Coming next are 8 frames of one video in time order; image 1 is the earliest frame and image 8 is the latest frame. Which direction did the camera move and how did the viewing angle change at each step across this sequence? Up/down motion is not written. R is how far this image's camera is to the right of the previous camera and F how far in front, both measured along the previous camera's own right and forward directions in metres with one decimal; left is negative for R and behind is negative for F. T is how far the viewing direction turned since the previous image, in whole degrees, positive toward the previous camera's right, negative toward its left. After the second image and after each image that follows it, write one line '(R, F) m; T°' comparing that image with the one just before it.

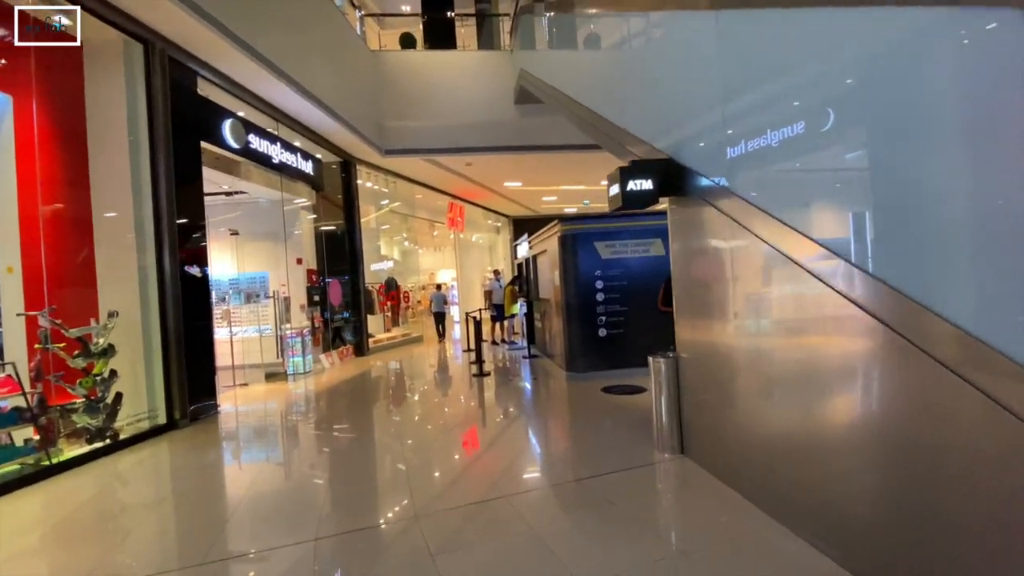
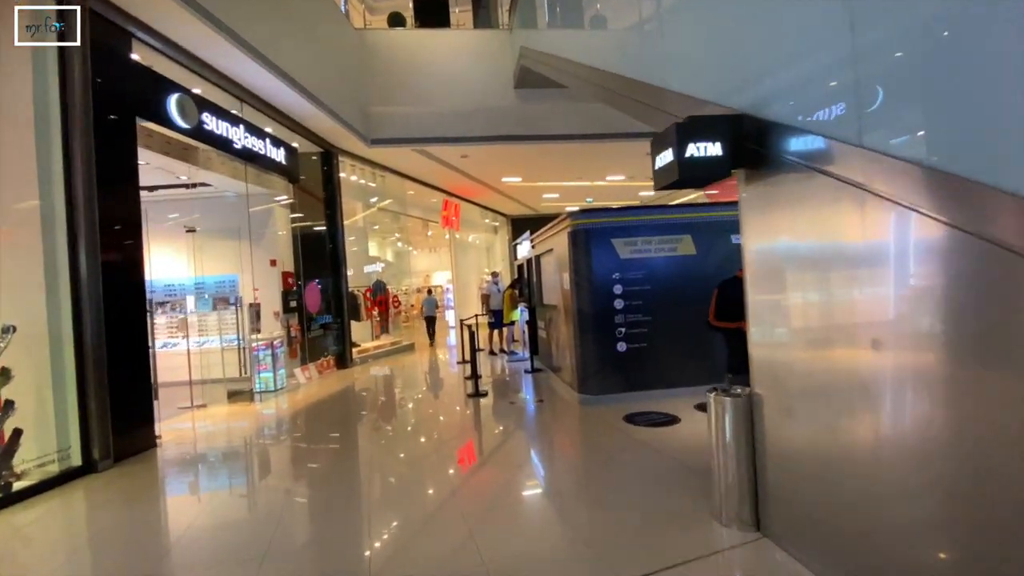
(0.0, +1.1) m; 0°
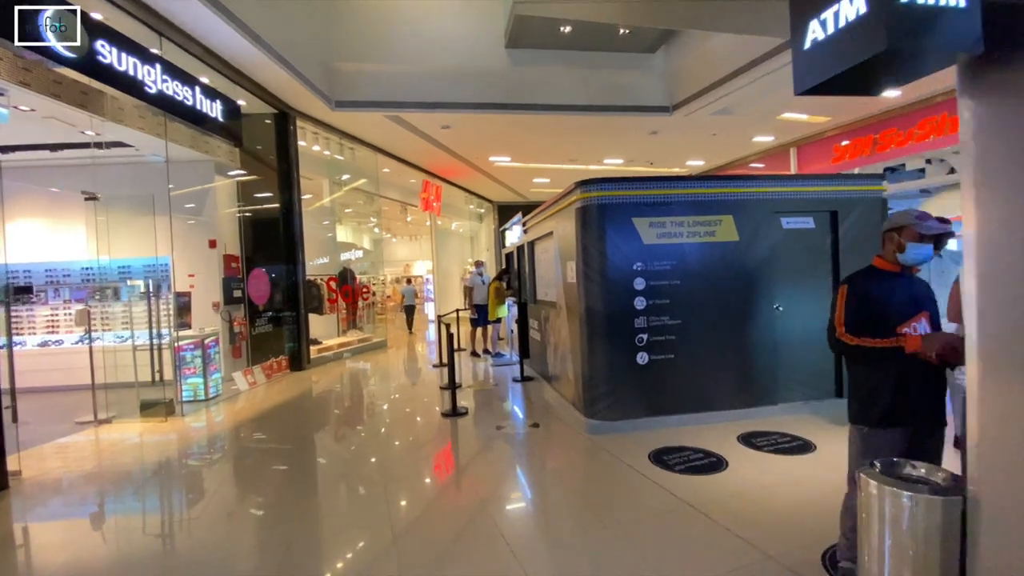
(-0.1, +1.3) m; +2°
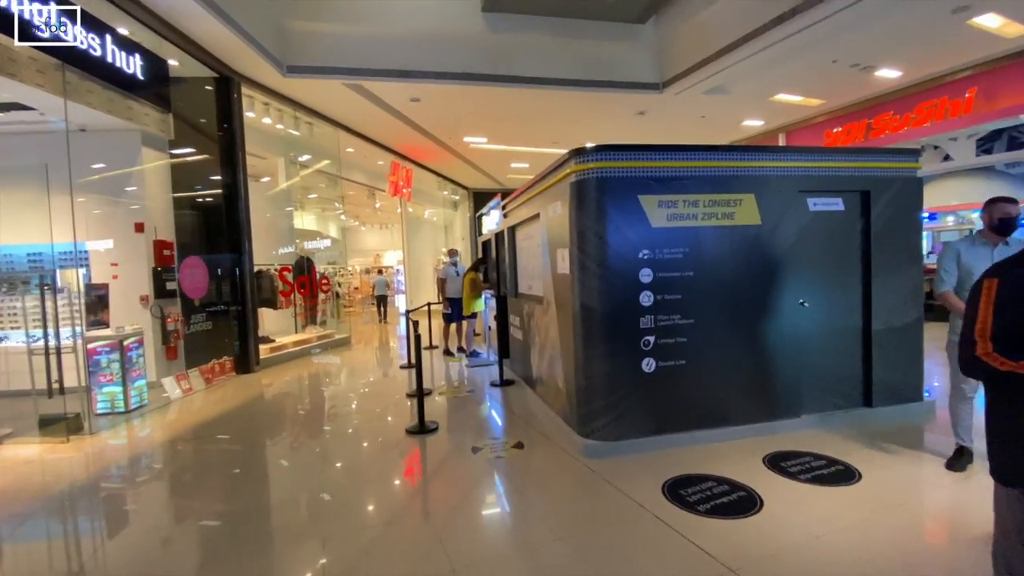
(0.0, +0.8) m; +3°
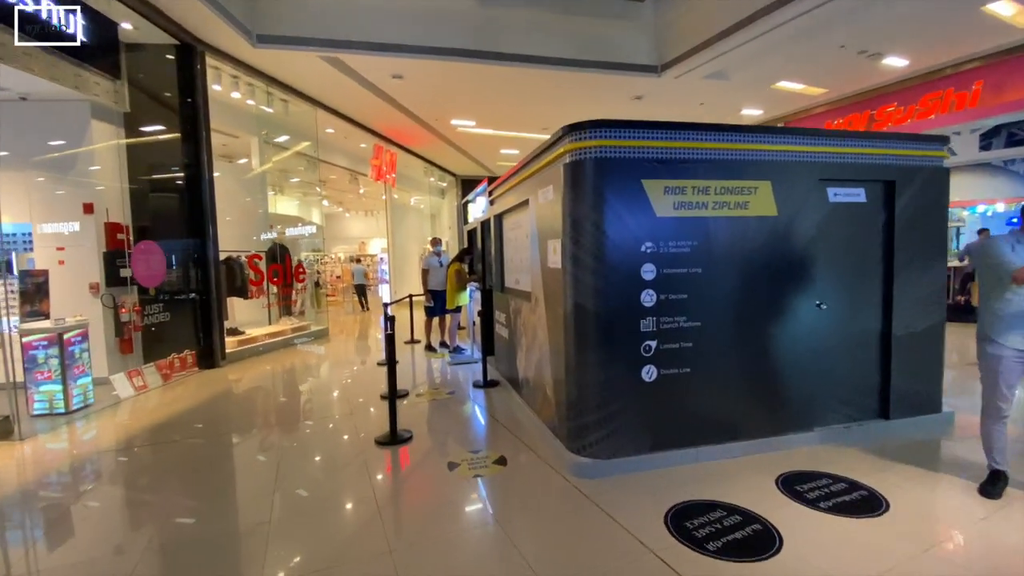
(0.0, +0.4) m; +1°
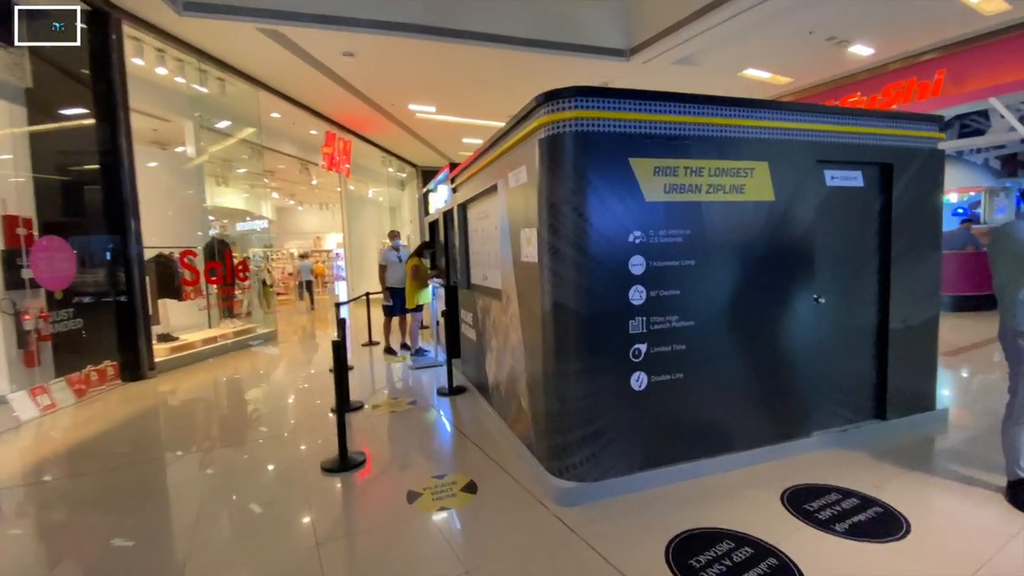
(0.0, +0.4) m; +4°
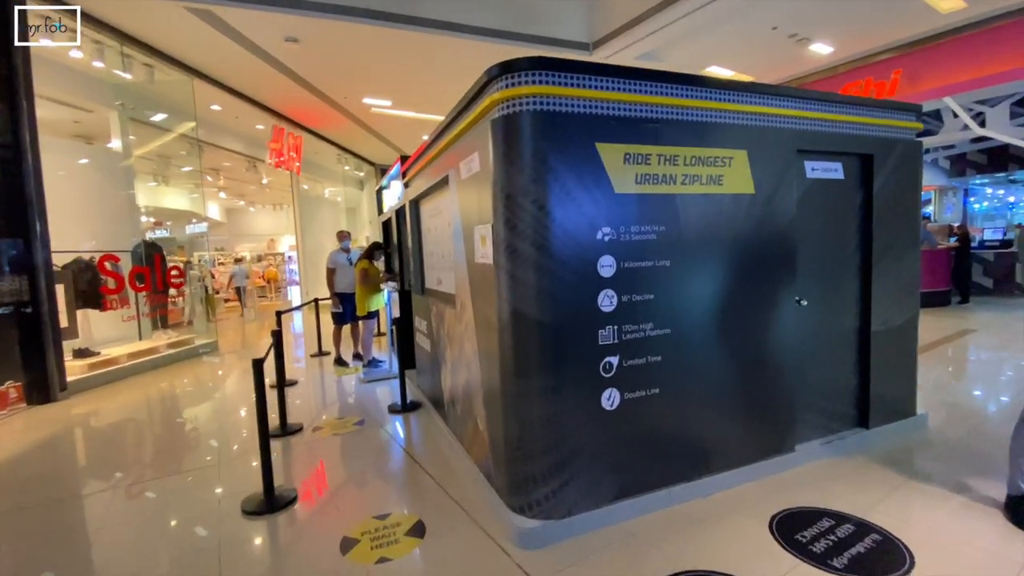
(+0.1, +0.4) m; +4°
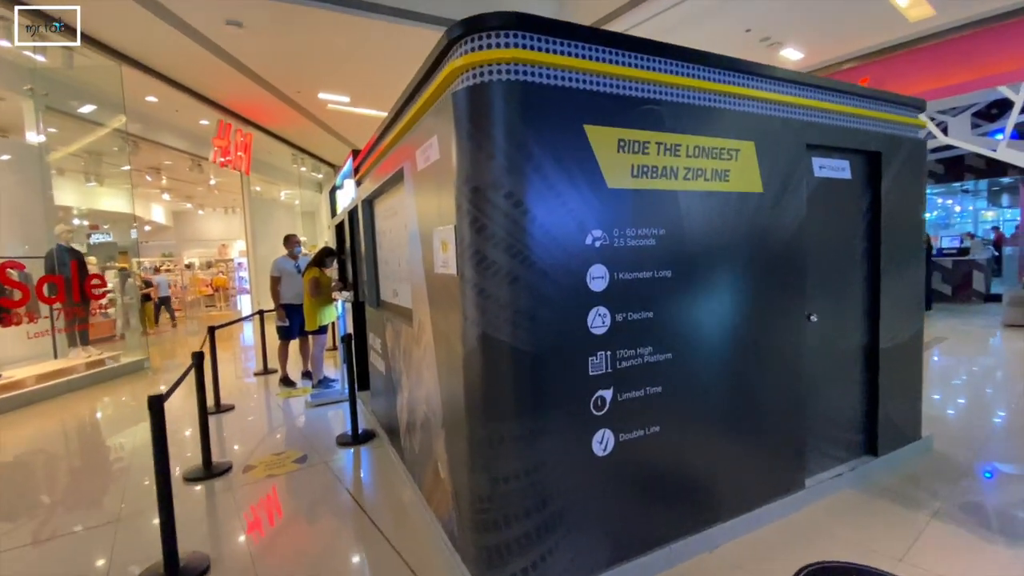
(0.0, +0.5) m; +4°
